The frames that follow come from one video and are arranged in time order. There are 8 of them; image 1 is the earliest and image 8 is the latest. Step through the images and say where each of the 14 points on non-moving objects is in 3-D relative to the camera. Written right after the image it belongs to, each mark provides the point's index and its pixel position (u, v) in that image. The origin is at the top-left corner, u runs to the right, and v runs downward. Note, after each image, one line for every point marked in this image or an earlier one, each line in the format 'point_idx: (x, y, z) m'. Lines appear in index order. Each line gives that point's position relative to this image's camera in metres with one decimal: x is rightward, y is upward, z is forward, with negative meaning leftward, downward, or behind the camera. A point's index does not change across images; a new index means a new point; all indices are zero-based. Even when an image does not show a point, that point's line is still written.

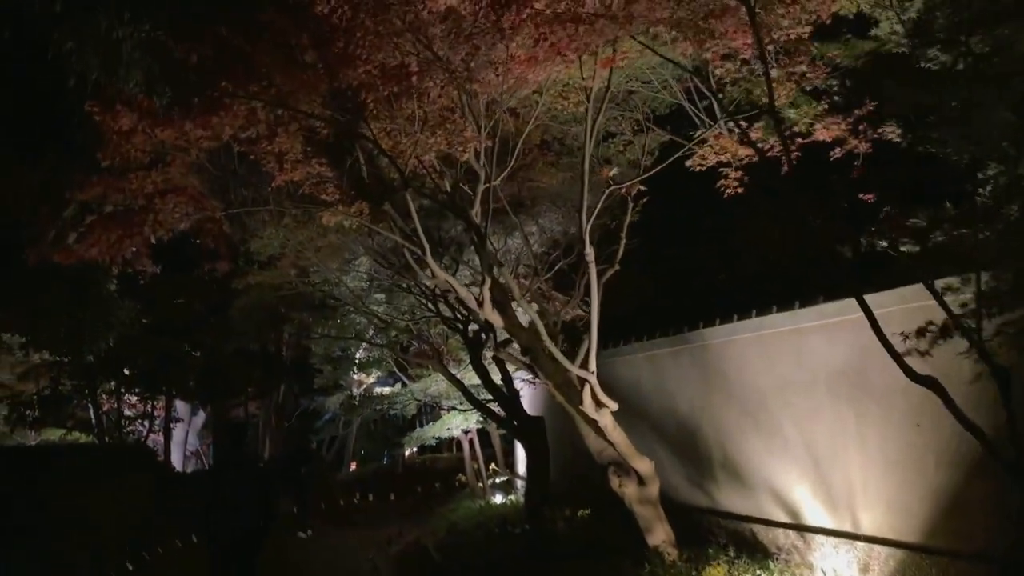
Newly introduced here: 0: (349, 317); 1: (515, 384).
0: (-2.9, -0.5, +15.2) m
1: (+0.2, -1.6, +14.9) m
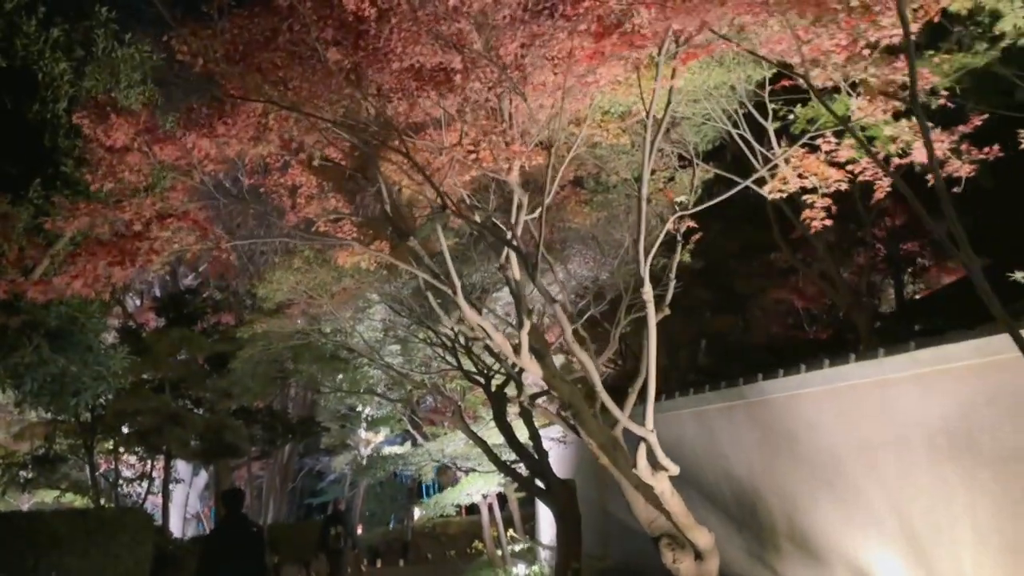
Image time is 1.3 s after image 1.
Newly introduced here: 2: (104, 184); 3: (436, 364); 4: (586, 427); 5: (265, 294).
0: (-2.5, -1.4, +14.1) m
1: (+0.6, -2.5, +13.8) m
2: (-3.7, +1.0, +7.8) m
3: (-1.2, -1.2, +13.6) m
4: (+0.7, -1.3, +8.3) m
5: (-3.6, 0.0, +12.5) m
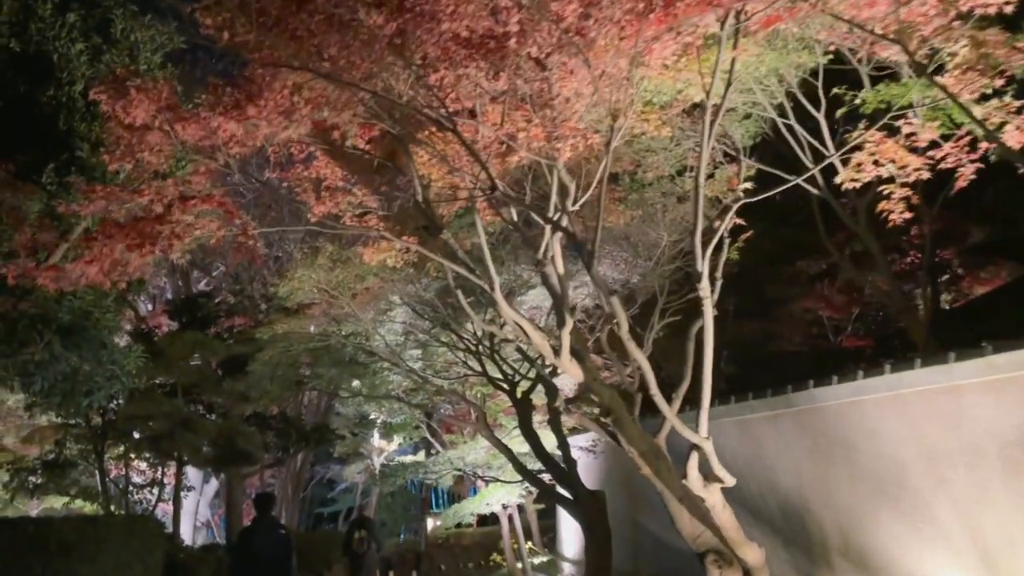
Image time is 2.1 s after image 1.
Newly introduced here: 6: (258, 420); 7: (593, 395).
0: (-2.1, -1.4, +13.7) m
1: (+1.0, -2.5, +13.3) m
2: (-3.3, +1.0, +7.4) m
3: (-0.8, -1.2, +13.1) m
4: (+1.0, -1.3, +7.8) m
5: (-3.2, 0.0, +12.1) m
6: (-5.3, -2.8, +18.1) m
7: (+0.7, -1.0, +7.8) m
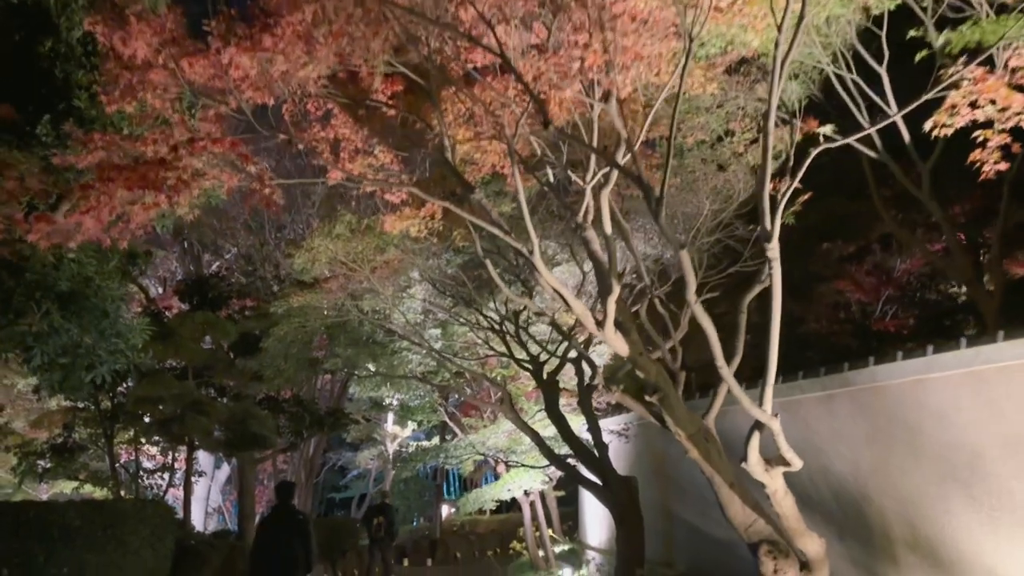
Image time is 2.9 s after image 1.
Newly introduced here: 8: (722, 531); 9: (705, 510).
0: (-1.7, -1.0, +13.1) m
1: (+1.4, -2.2, +12.7) m
2: (-3.0, +1.3, +6.7) m
3: (-0.4, -0.9, +12.5) m
4: (+1.4, -1.0, +7.1) m
5: (-2.8, +0.3, +11.5) m
6: (-4.9, -2.4, +17.6) m
7: (+1.0, -0.7, +7.1) m
8: (+2.4, -2.8, +10.0) m
9: (+2.3, -2.7, +10.4) m
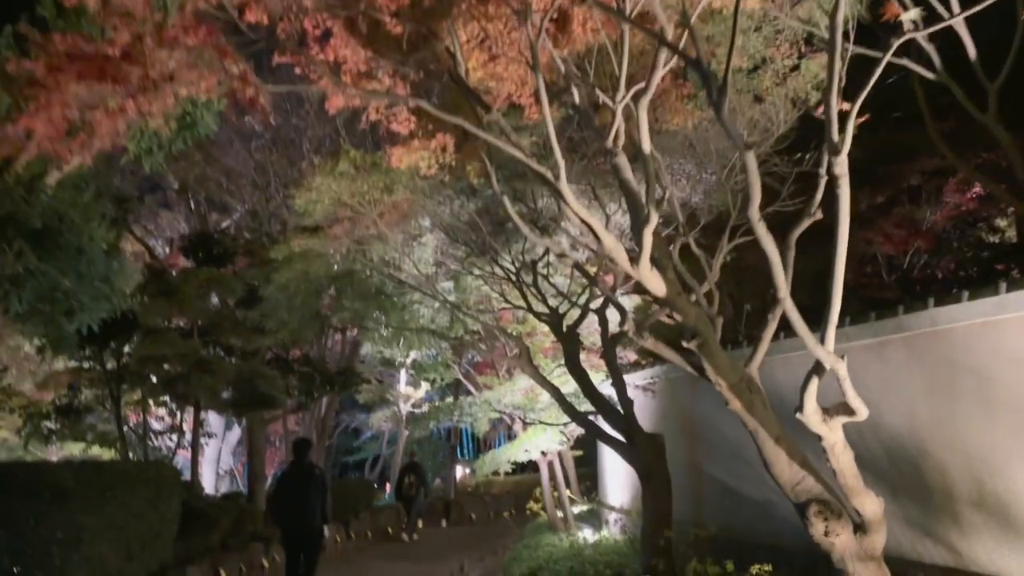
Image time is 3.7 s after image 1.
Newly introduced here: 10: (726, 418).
0: (-1.5, -0.3, +12.4) m
1: (+1.6, -1.4, +12.0) m
2: (-2.9, +1.7, +6.0) m
3: (-0.2, -0.2, +11.8) m
4: (+1.5, -0.5, +6.4) m
5: (-2.6, +1.0, +10.8) m
6: (-4.6, -1.5, +17.0) m
7: (+1.2, -0.2, +6.4) m
8: (+2.6, -2.2, +9.4) m
9: (+2.5, -2.0, +9.8) m
10: (+2.5, -1.5, +10.0) m
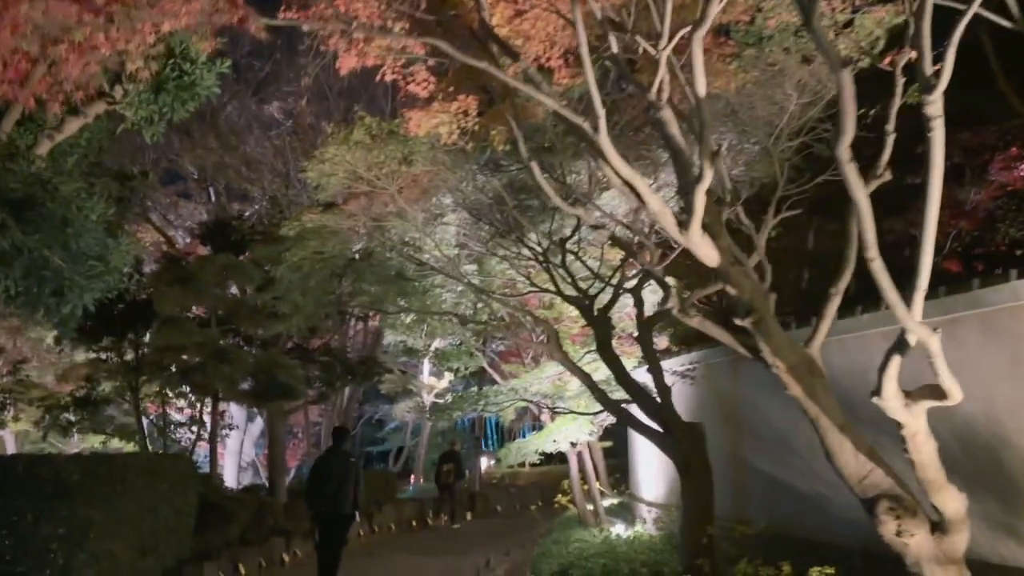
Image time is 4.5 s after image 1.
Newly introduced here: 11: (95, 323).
0: (-1.1, -0.1, +11.8) m
1: (+2.0, -1.2, +11.3) m
2: (-2.7, +1.9, +5.4) m
3: (+0.2, +0.1, +11.2) m
4: (+1.7, -0.4, +5.7) m
5: (-2.3, +1.2, +10.2) m
6: (-4.1, -1.2, +16.5) m
7: (+1.4, 0.0, +5.7) m
8: (+3.0, -2.0, +8.7) m
9: (+2.9, -1.8, +9.0) m
10: (+2.8, -1.3, +9.3) m
11: (-7.0, -0.6, +14.5) m
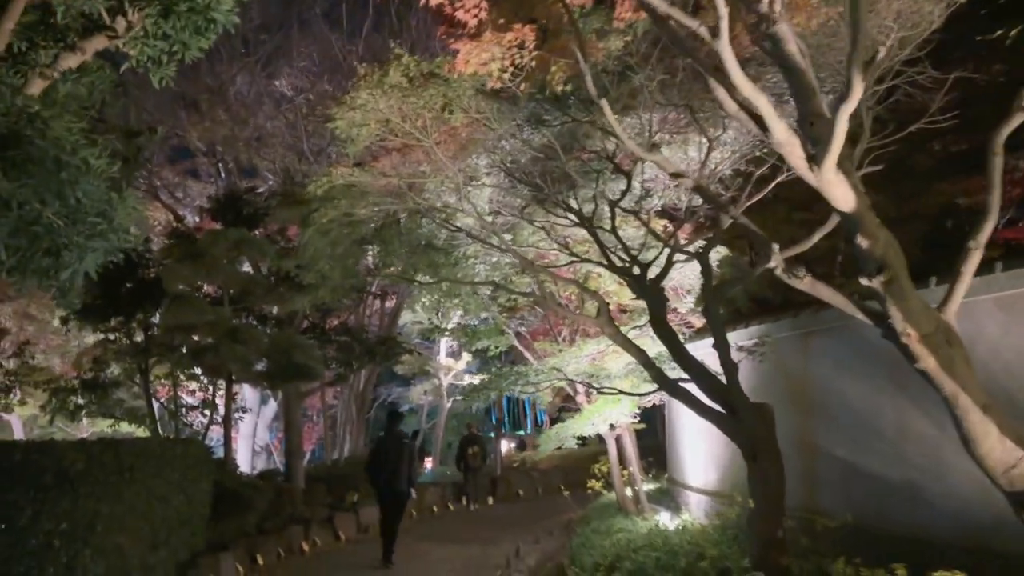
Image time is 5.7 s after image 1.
0: (-0.6, +0.3, +10.8) m
1: (+2.5, -0.8, +10.4) m
2: (-2.3, +2.1, +4.4) m
3: (+0.6, +0.4, +10.2) m
4: (+2.2, -0.1, +4.8) m
5: (-1.8, +1.5, +9.2) m
6: (-3.5, -0.8, +15.6) m
7: (+1.9, +0.3, +4.8) m
8: (+3.4, -1.6, +7.7) m
9: (+3.3, -1.4, +8.1) m
10: (+3.3, -0.9, +8.3) m
11: (-6.5, -0.2, +13.6) m
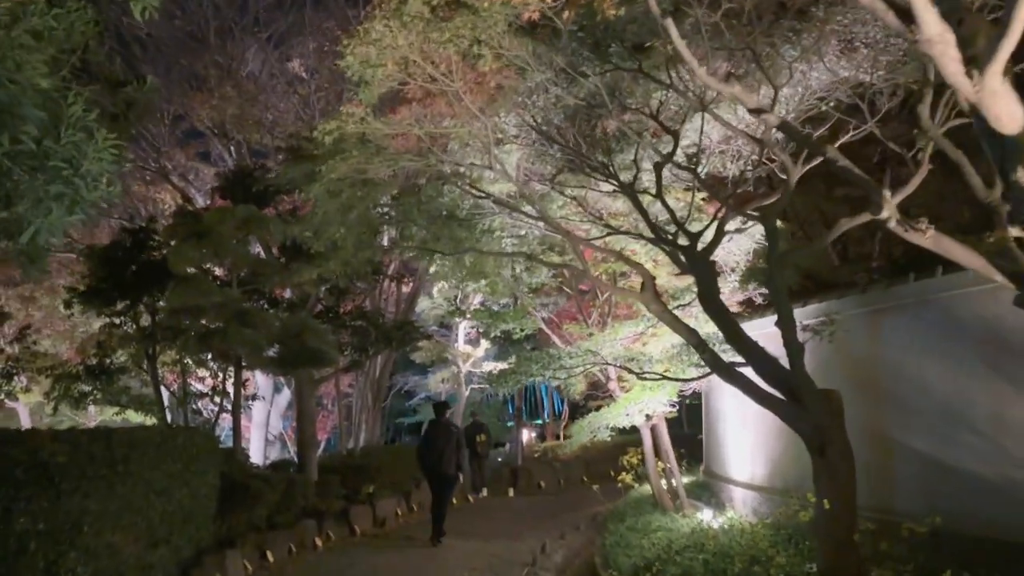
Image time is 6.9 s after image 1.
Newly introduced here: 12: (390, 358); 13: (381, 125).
0: (-0.2, +0.6, +9.9) m
1: (+2.8, -0.5, +9.3) m
2: (-2.0, +2.3, +3.5) m
3: (+1.0, +0.7, +9.2) m
4: (+2.4, +0.1, +3.8) m
5: (-1.5, +1.8, +8.3) m
6: (-3.1, -0.4, +14.7) m
7: (+2.1, +0.5, +3.7) m
8: (+3.7, -1.4, +6.7) m
9: (+3.6, -1.2, +7.1) m
10: (+3.6, -0.7, +7.3) m
11: (-6.1, +0.1, +12.7) m
12: (-2.8, -1.6, +19.6) m
13: (-1.3, +1.4, +8.2) m
